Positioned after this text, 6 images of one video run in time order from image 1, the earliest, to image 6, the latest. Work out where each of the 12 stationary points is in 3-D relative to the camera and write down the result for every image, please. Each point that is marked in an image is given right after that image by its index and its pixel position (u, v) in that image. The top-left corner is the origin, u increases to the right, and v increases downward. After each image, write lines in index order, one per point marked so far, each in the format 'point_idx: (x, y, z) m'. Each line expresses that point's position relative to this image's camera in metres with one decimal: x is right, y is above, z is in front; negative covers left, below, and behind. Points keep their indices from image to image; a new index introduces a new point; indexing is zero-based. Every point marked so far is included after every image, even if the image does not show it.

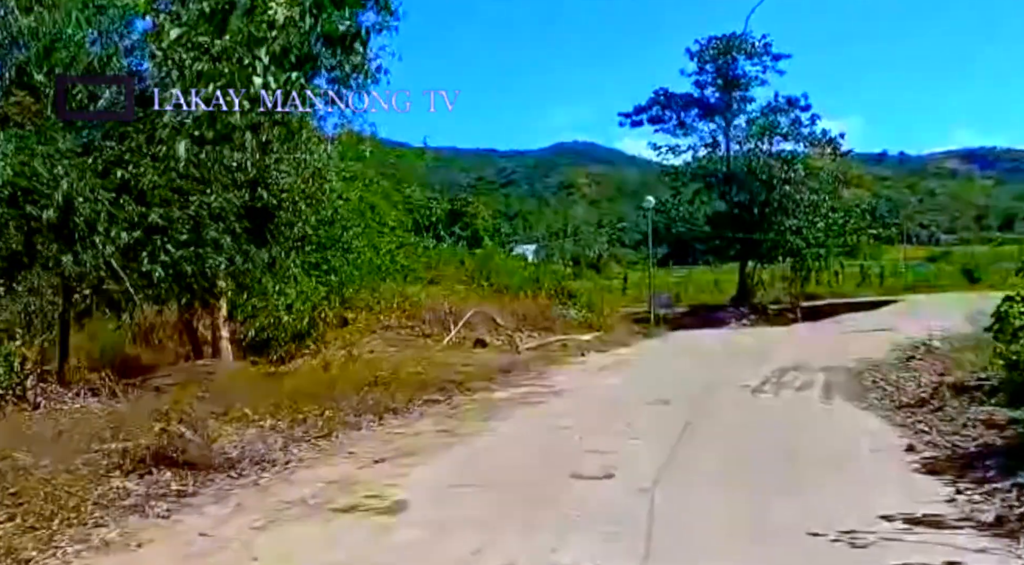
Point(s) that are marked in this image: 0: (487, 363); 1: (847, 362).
0: (-0.3, -1.1, +12.1) m
1: (+4.3, -1.0, +11.0) m
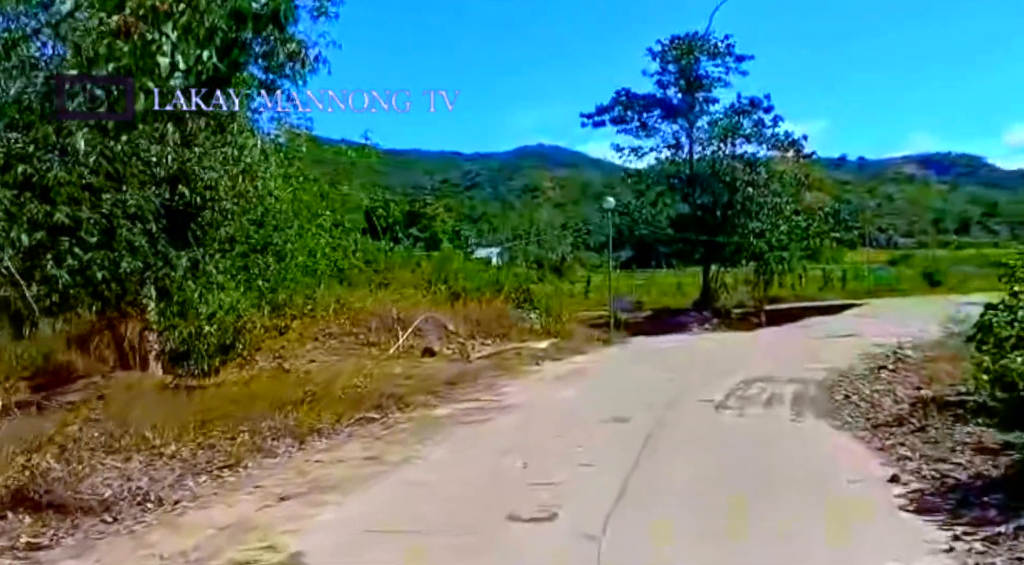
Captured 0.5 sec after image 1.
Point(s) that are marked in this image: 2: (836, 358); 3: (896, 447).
0: (-1.0, -1.2, +11.2) m
1: (+3.7, -1.1, +10.4) m
2: (+4.5, -1.0, +11.9) m
3: (+2.6, -1.1, +5.9) m
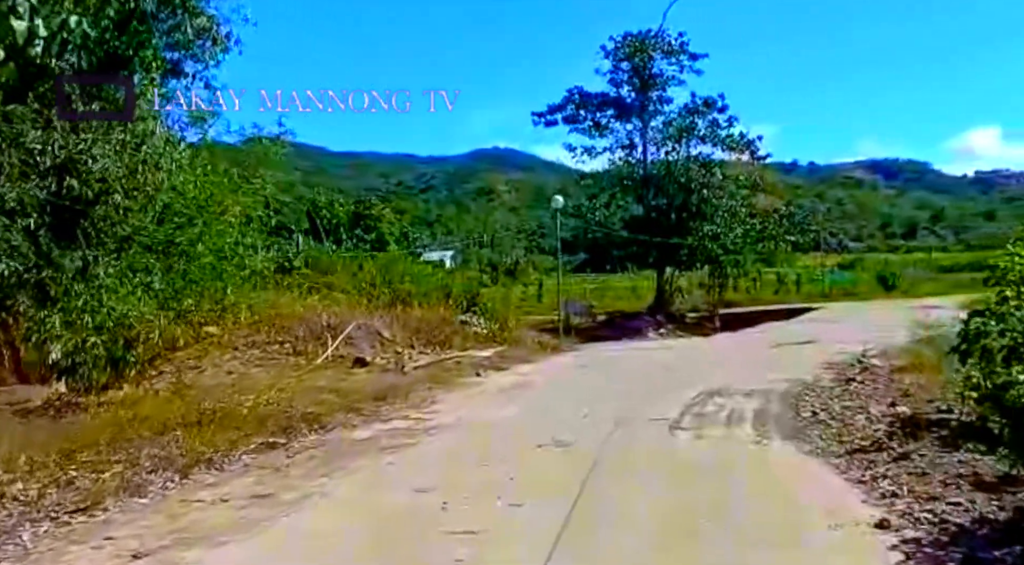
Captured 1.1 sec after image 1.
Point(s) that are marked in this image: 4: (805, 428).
0: (-1.8, -1.2, +10.2) m
1: (+2.9, -1.1, +9.6) m
2: (+3.7, -1.1, +11.1) m
3: (+2.1, -1.2, +5.1) m
4: (+2.3, -1.1, +6.8) m
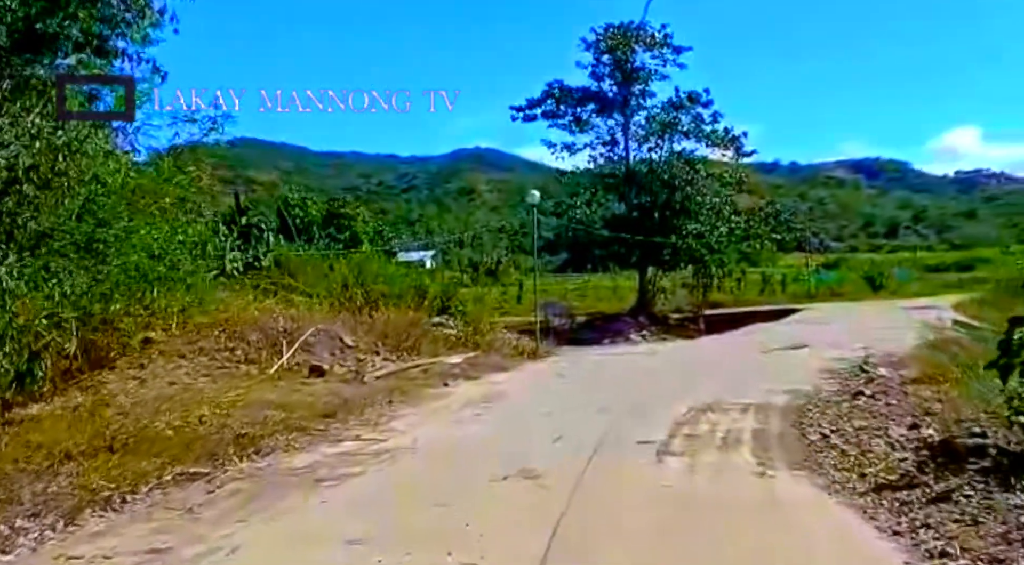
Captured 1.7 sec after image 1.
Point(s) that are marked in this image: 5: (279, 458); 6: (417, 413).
0: (-2.1, -1.3, +9.1) m
1: (+2.6, -1.1, +8.6) m
2: (+3.3, -1.1, +10.2) m
3: (+1.9, -1.2, +4.1) m
4: (+2.0, -1.2, +5.8) m
5: (-1.8, -1.3, +6.5) m
6: (-1.0, -1.3, +8.7) m
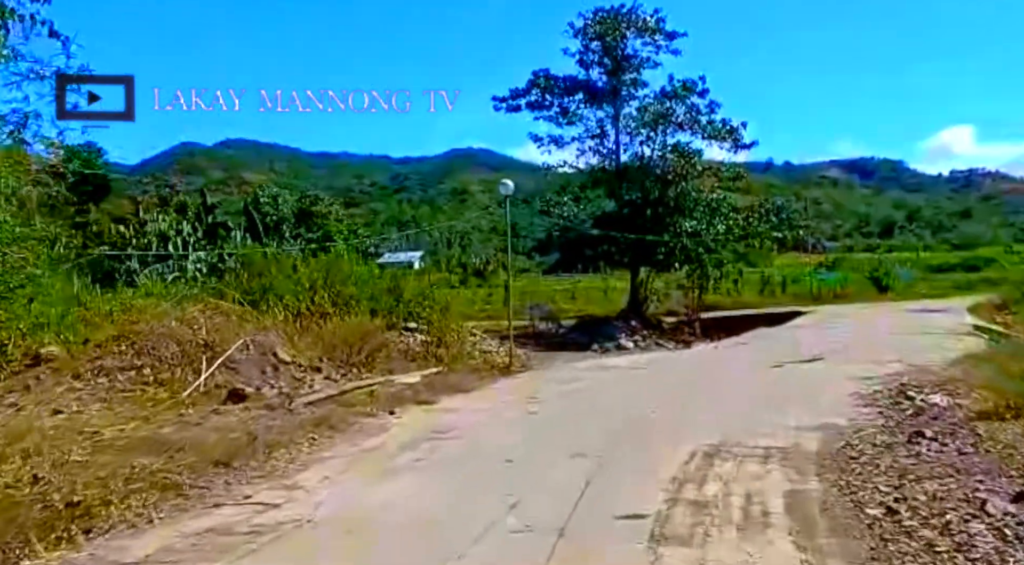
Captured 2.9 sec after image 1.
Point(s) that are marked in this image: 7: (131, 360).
0: (-2.5, -1.3, +7.2) m
1: (+2.3, -1.2, +6.7) m
2: (+2.9, -1.1, +8.3) m
3: (+1.6, -1.2, +2.2) m
4: (+1.7, -1.2, +3.9) m
5: (-2.1, -1.4, +4.6) m
6: (-1.3, -1.4, +6.8) m
7: (-4.3, -0.9, +9.6) m
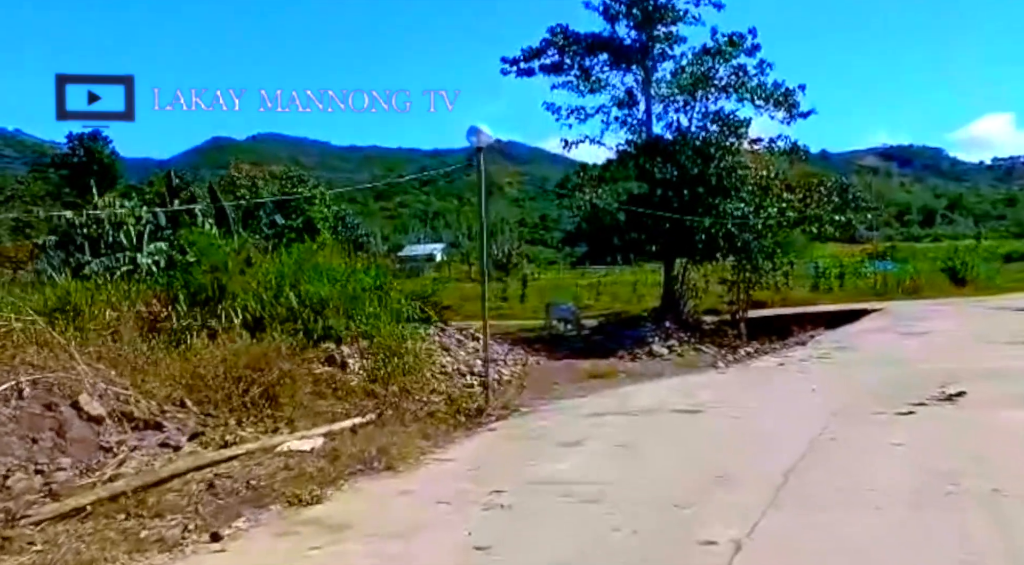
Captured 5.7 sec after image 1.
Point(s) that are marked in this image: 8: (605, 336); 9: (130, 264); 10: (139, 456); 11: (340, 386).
0: (-2.8, -1.3, +3.0) m
1: (+1.9, -1.2, +2.4) m
2: (+2.6, -1.2, +3.9) m
3: (+1.0, -1.3, -2.1) m
4: (+1.2, -1.2, -0.4) m
5: (-2.6, -1.4, +0.4) m
6: (-1.7, -1.4, +2.6) m
7: (-4.6, -0.9, +5.5) m
8: (+2.1, -1.3, +19.6) m
9: (-8.2, +0.4, +17.9) m
10: (-2.6, -1.2, +6.0) m
11: (-1.7, -1.0, +8.8) m
